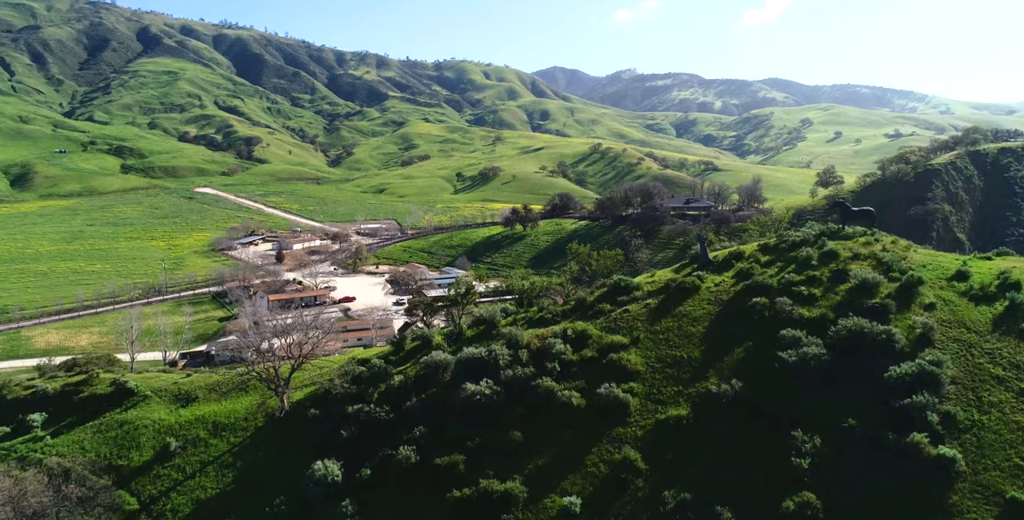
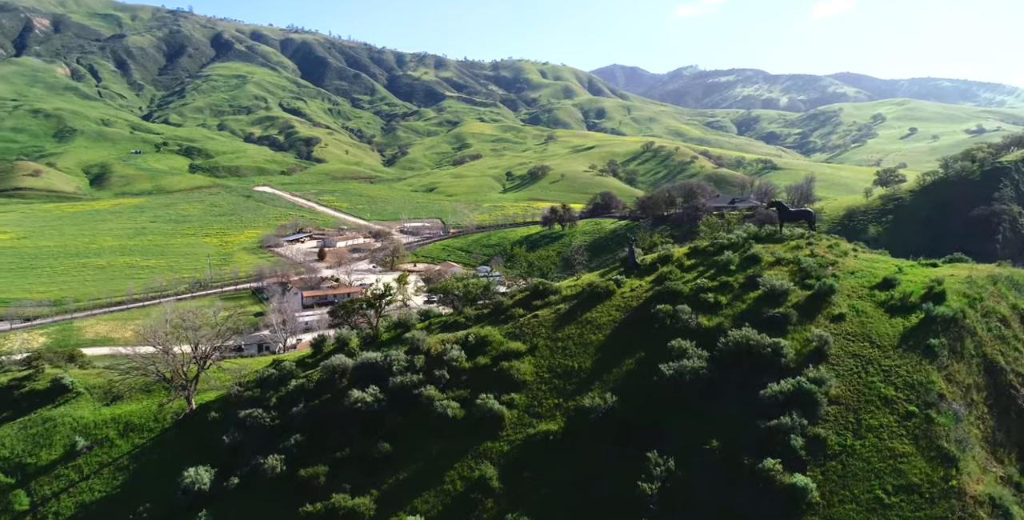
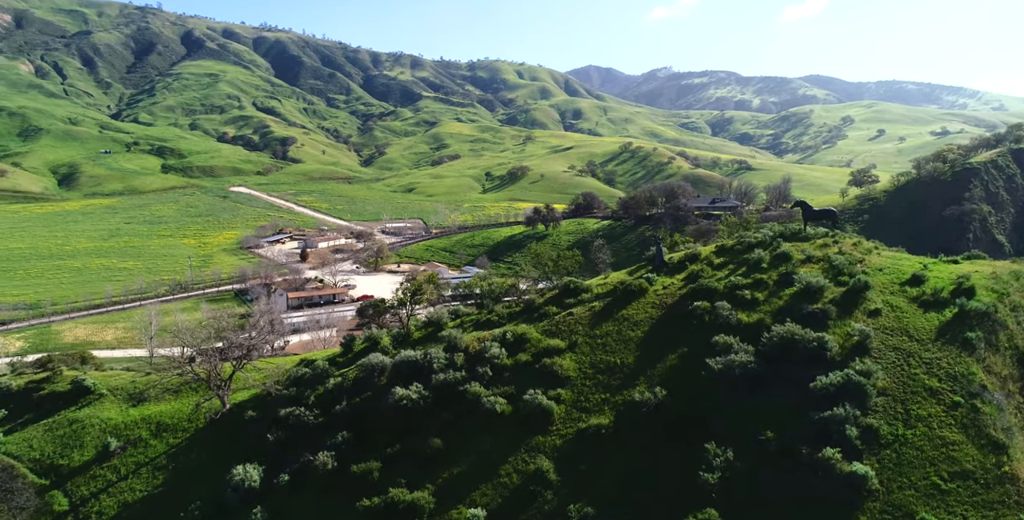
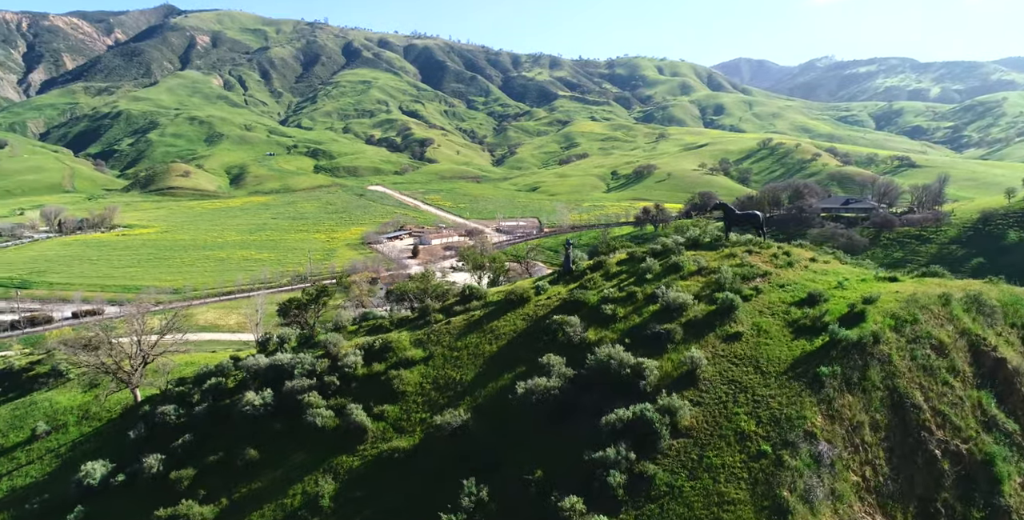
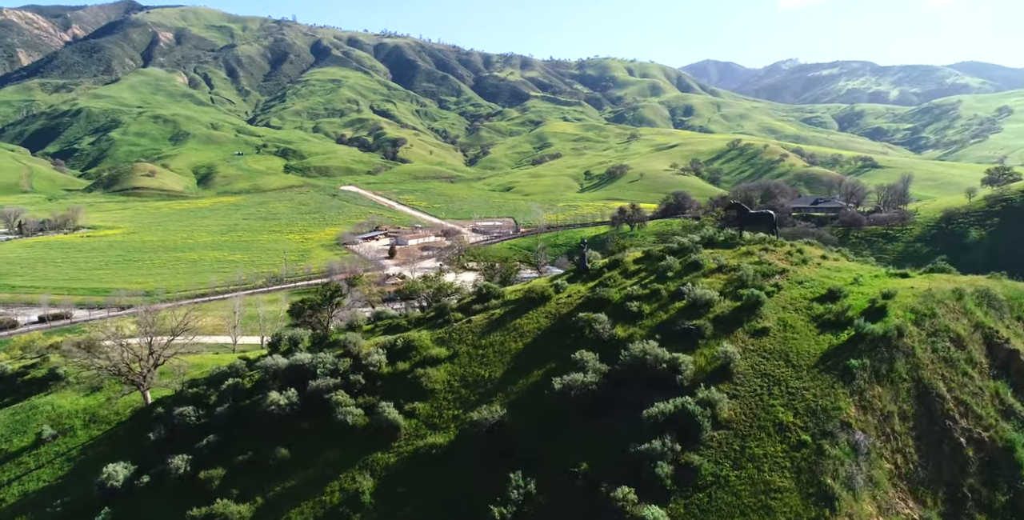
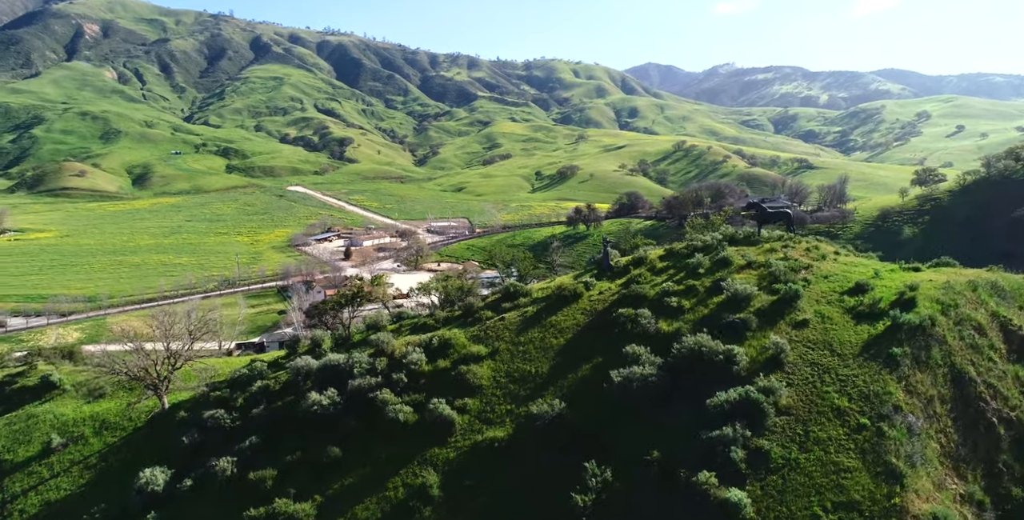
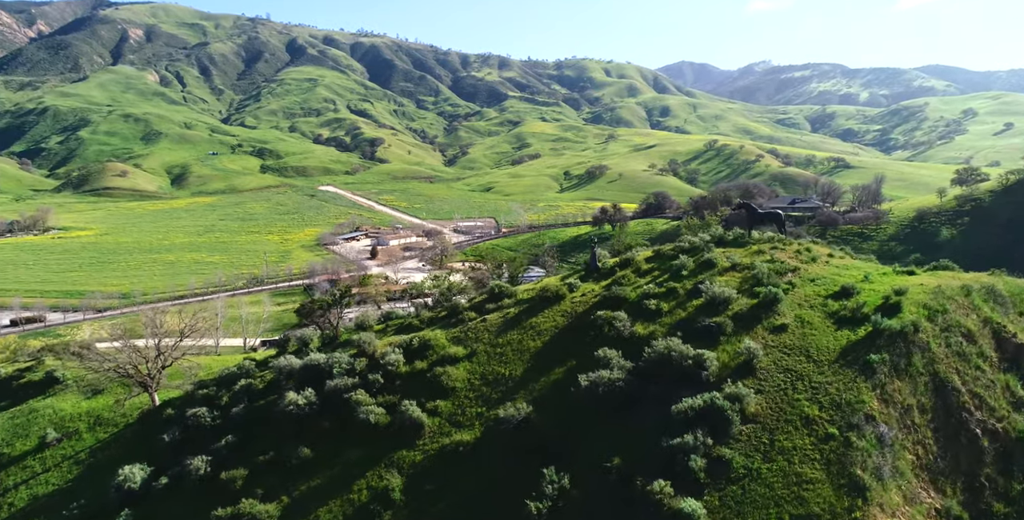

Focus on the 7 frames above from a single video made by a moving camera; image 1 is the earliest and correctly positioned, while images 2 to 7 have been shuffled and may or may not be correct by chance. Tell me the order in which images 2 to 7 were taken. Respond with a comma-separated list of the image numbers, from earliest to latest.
3, 2, 6, 7, 5, 4
